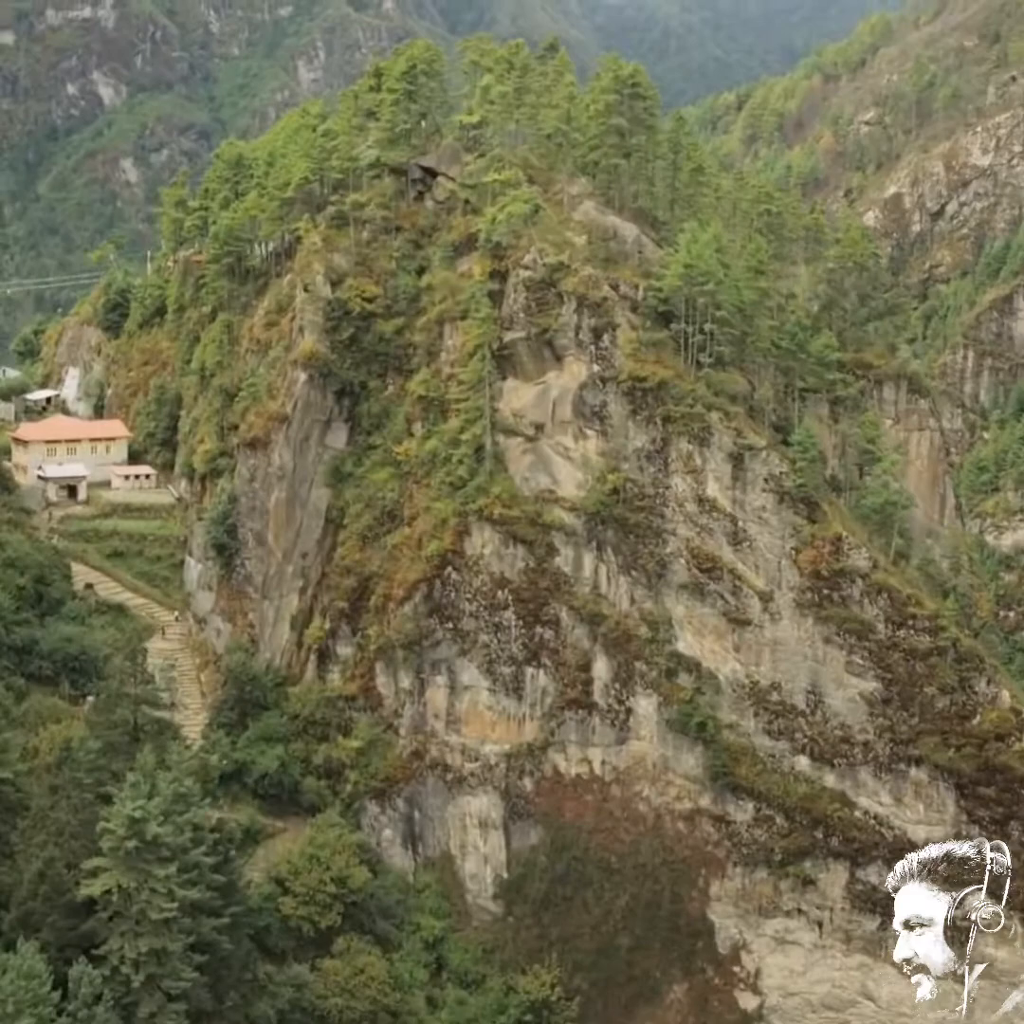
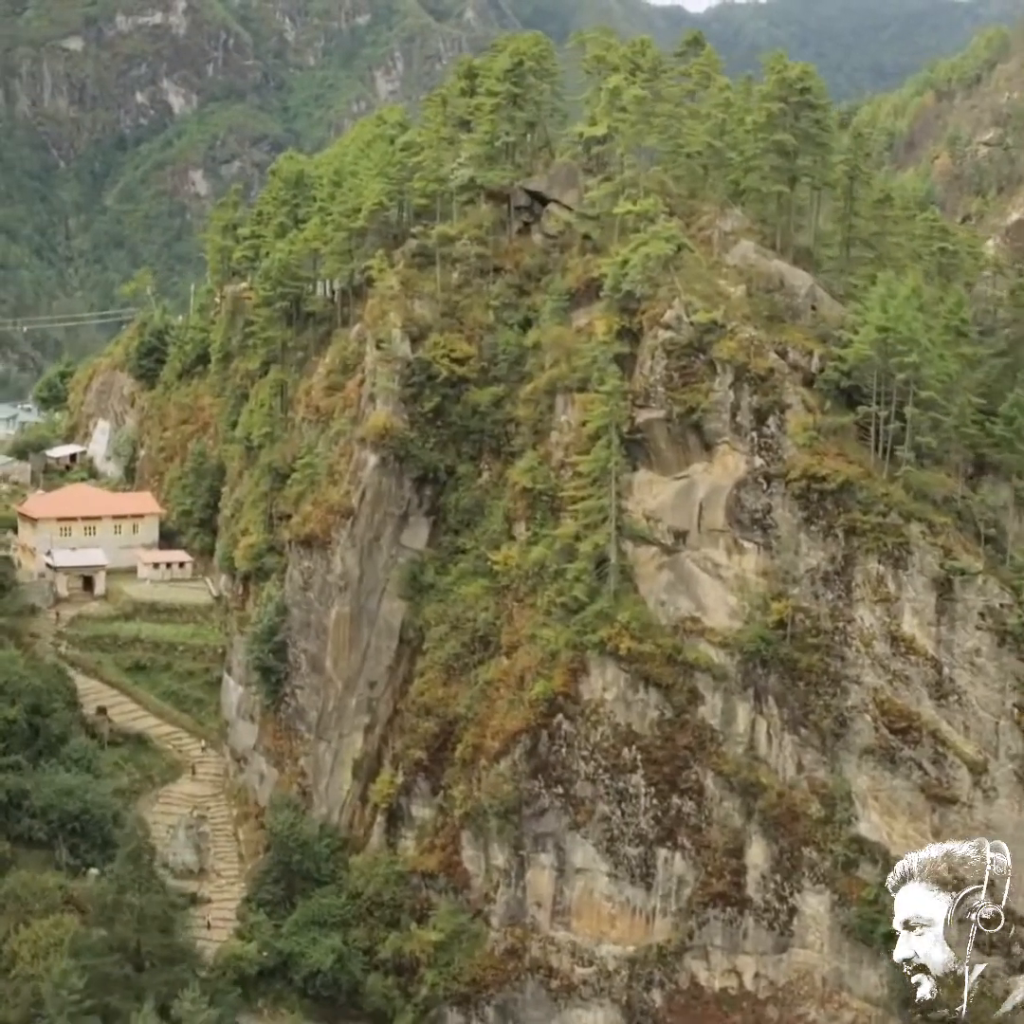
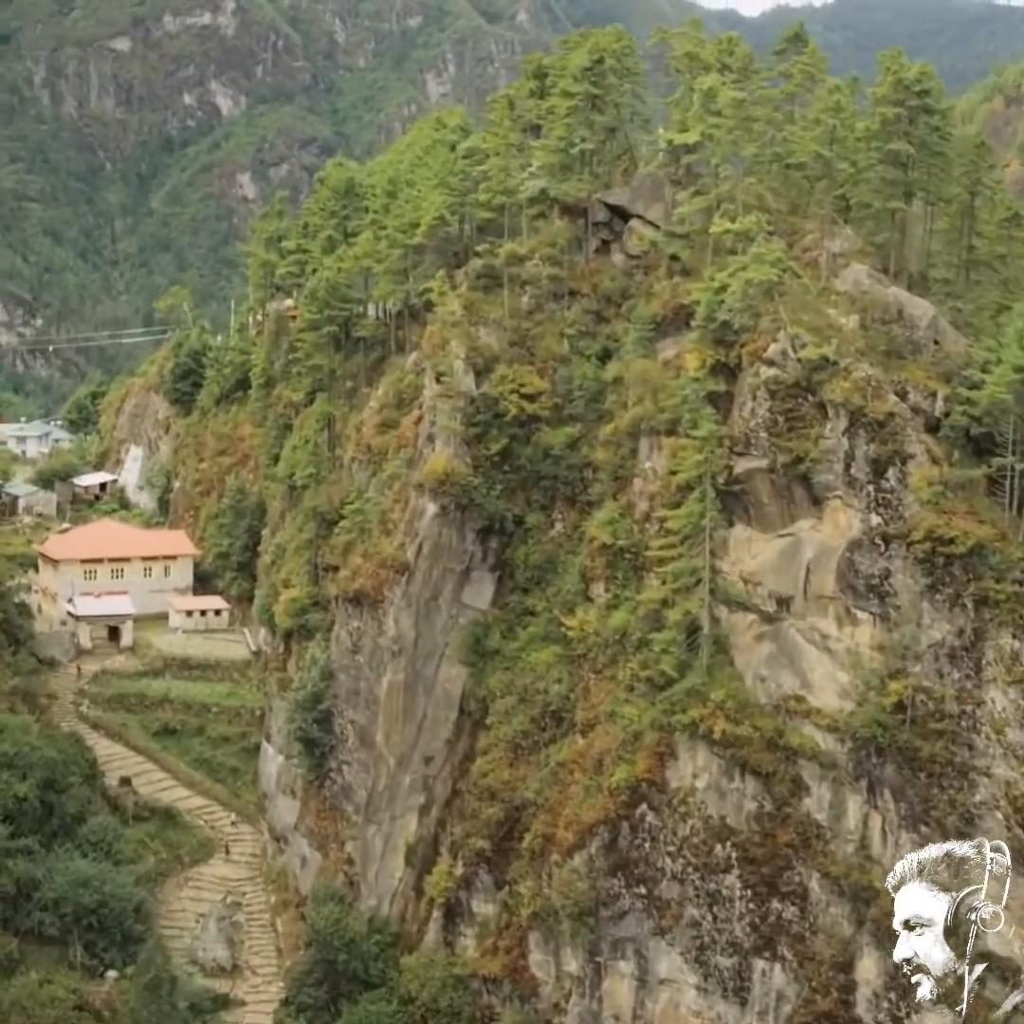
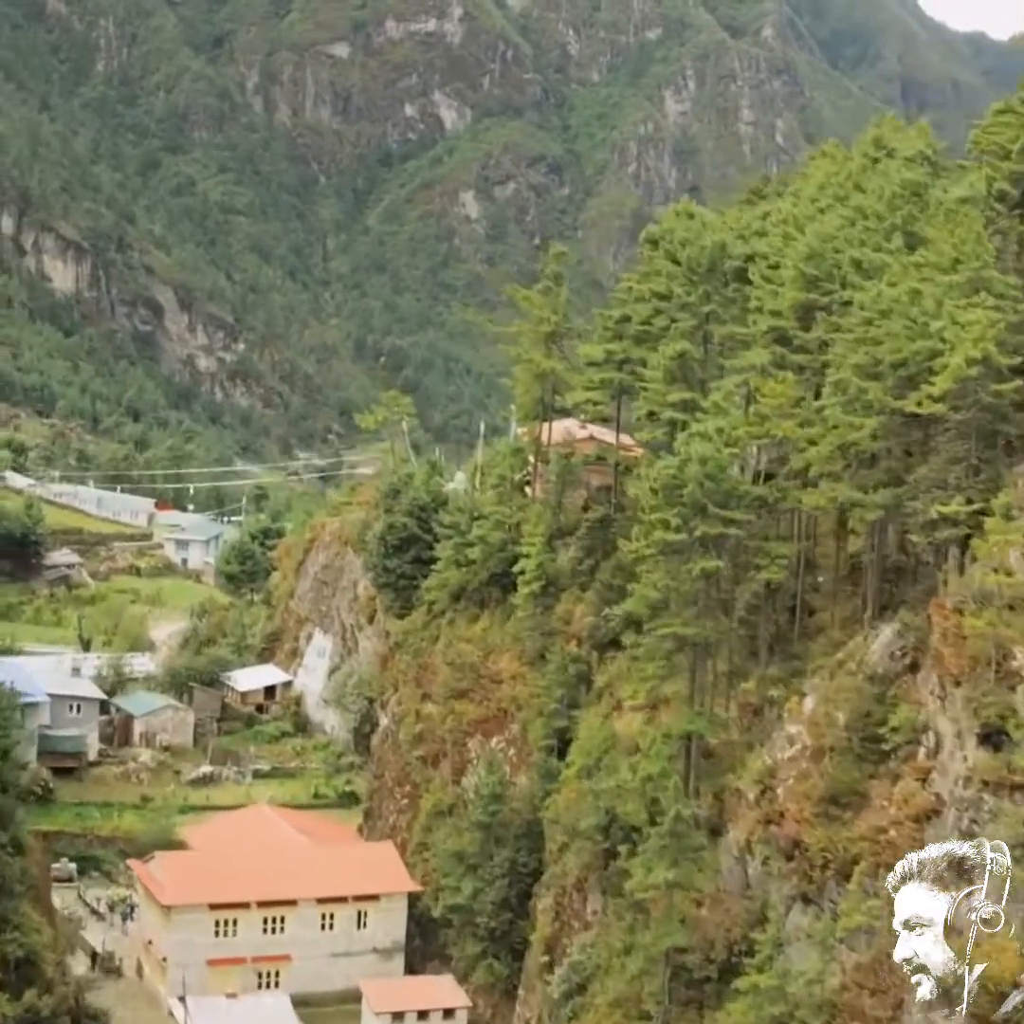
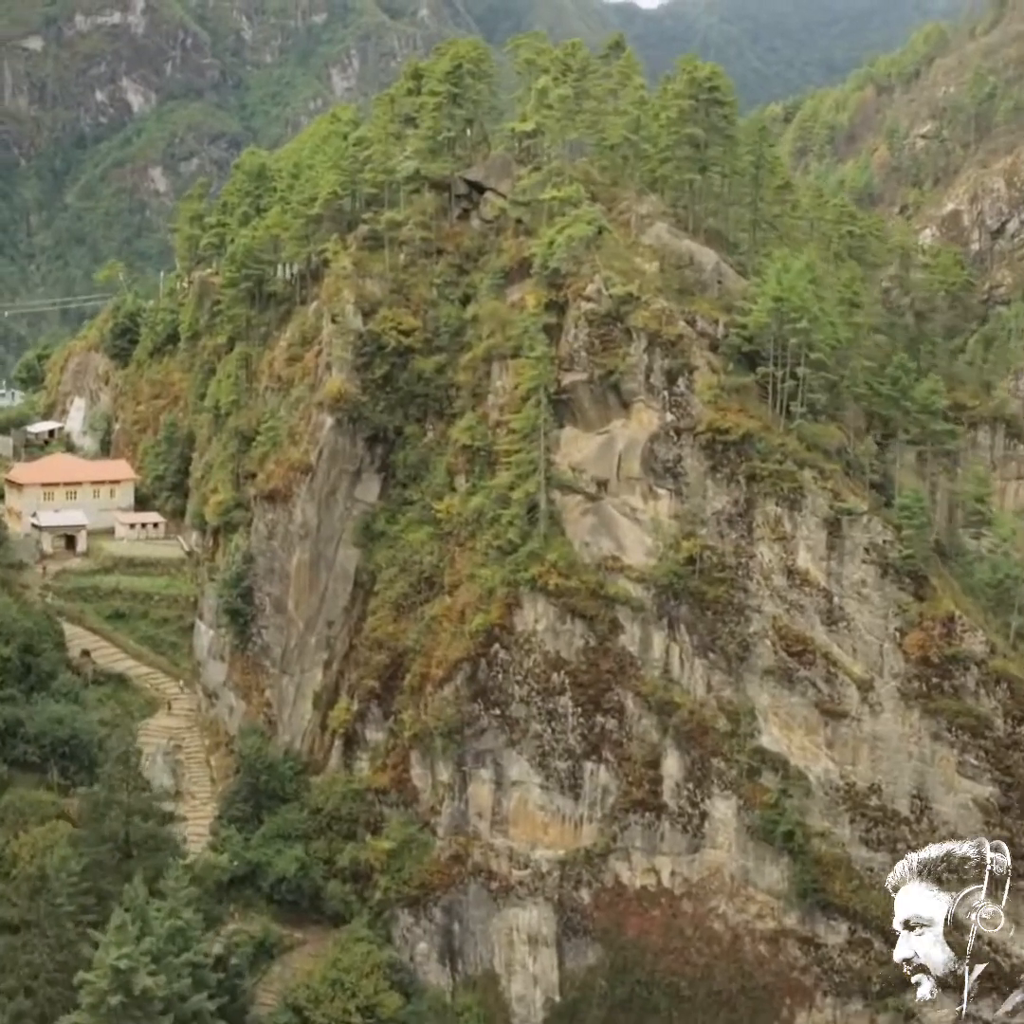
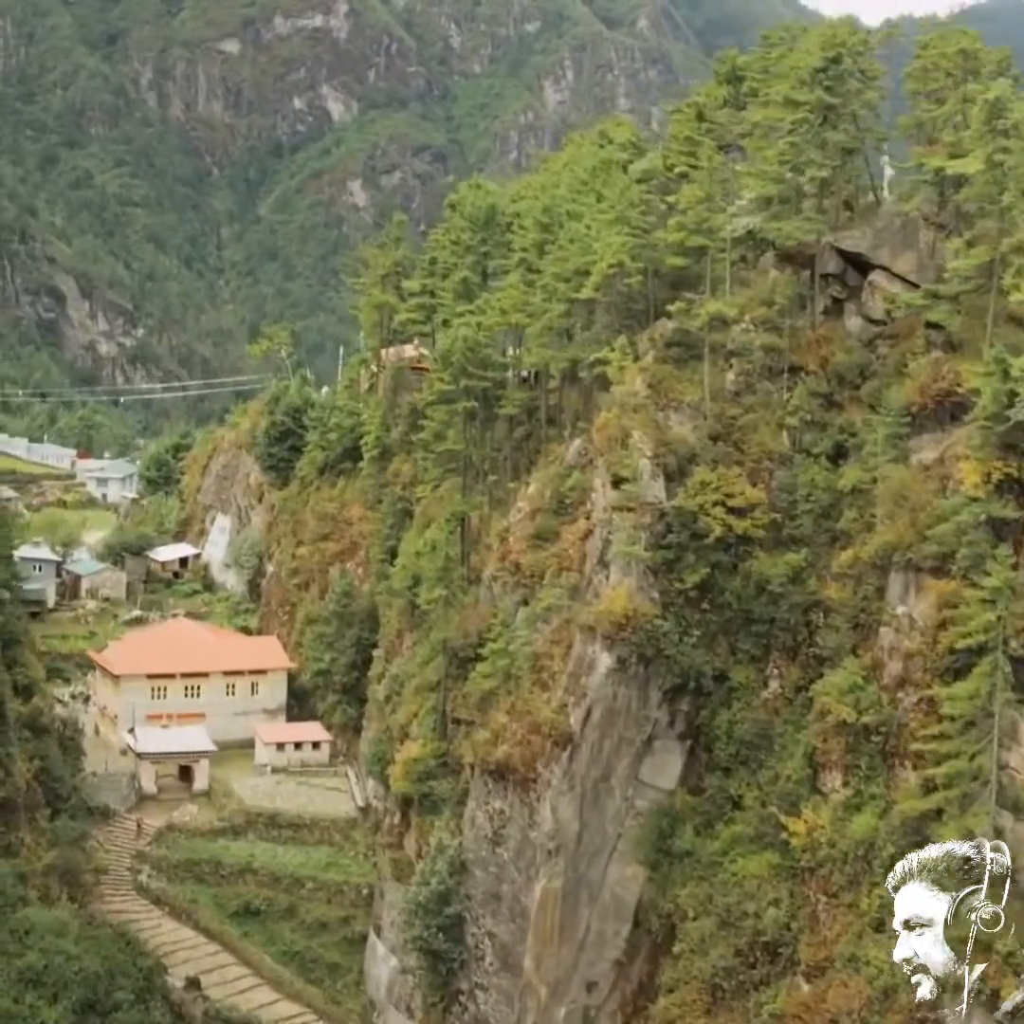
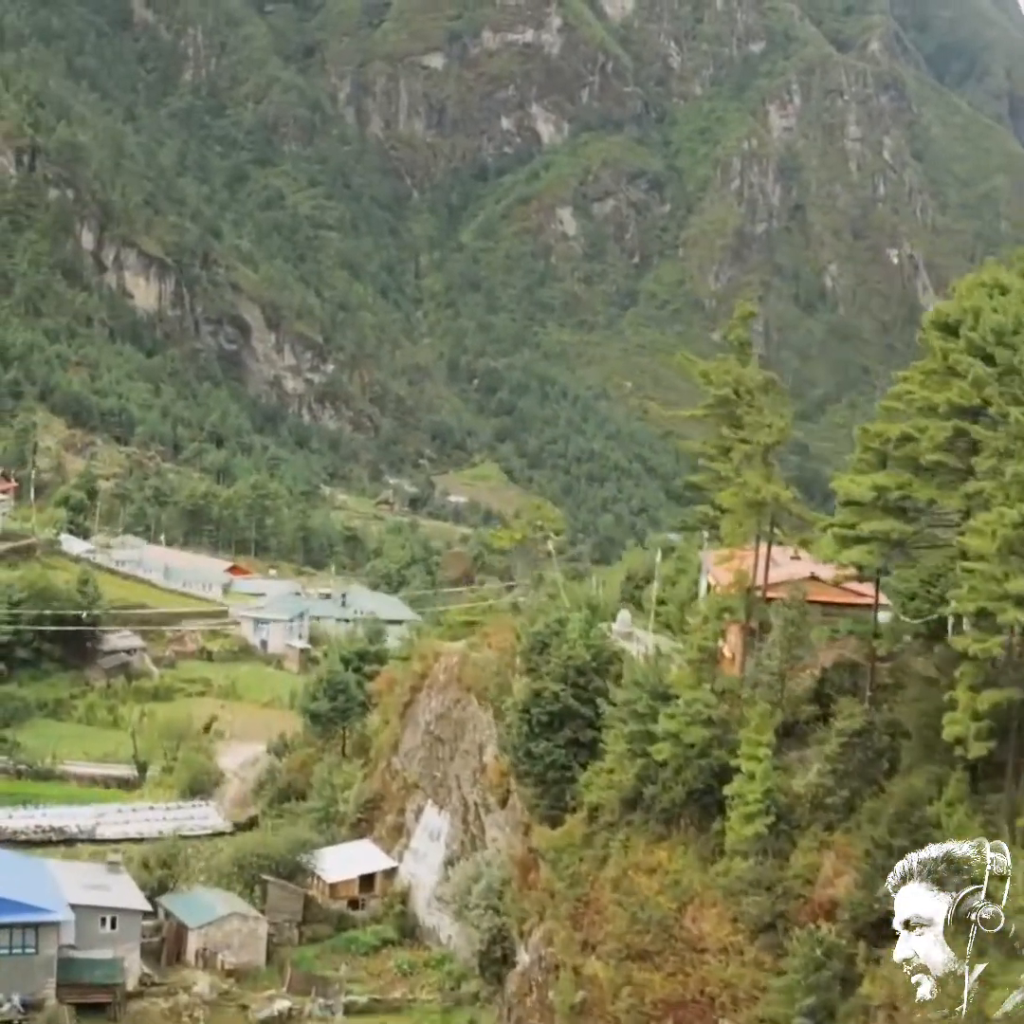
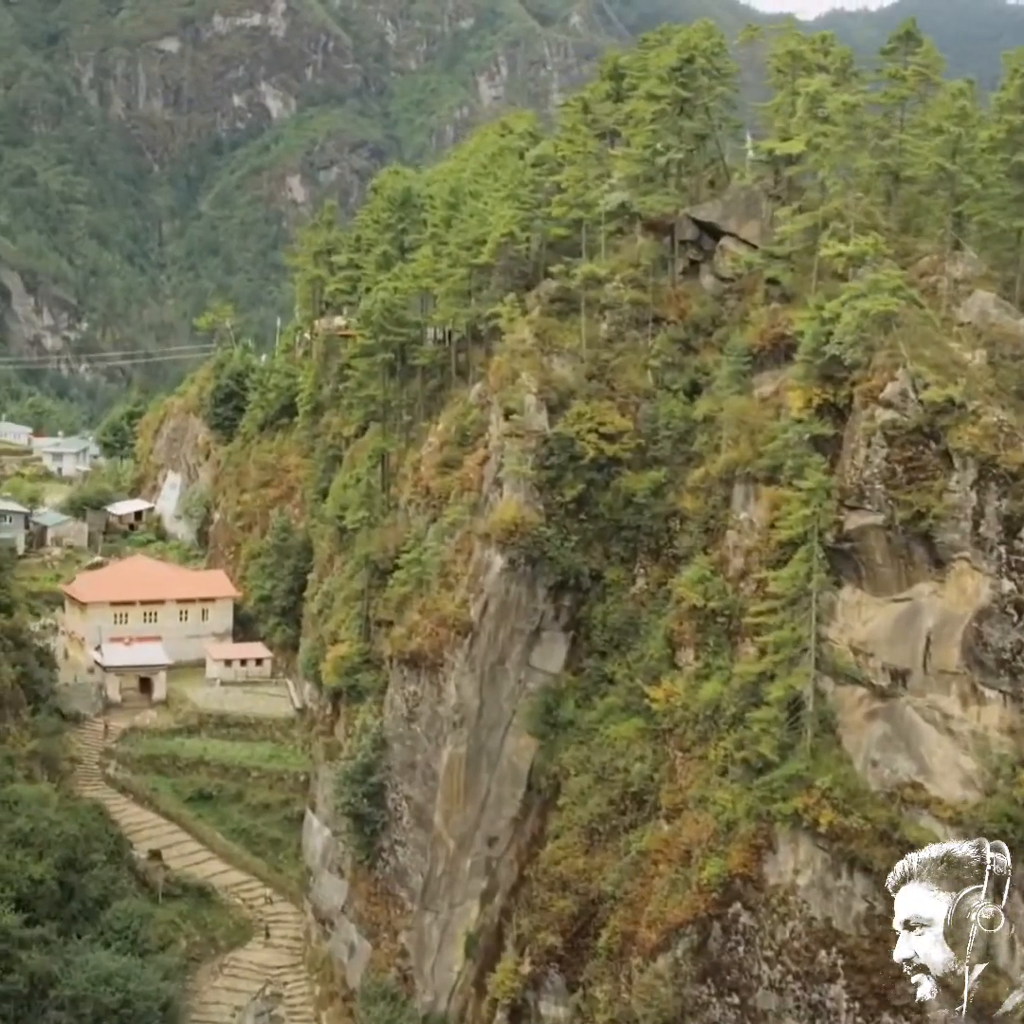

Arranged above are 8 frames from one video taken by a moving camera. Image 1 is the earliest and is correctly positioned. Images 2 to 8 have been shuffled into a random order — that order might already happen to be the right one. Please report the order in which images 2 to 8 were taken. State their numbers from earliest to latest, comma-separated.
5, 2, 3, 8, 6, 4, 7
